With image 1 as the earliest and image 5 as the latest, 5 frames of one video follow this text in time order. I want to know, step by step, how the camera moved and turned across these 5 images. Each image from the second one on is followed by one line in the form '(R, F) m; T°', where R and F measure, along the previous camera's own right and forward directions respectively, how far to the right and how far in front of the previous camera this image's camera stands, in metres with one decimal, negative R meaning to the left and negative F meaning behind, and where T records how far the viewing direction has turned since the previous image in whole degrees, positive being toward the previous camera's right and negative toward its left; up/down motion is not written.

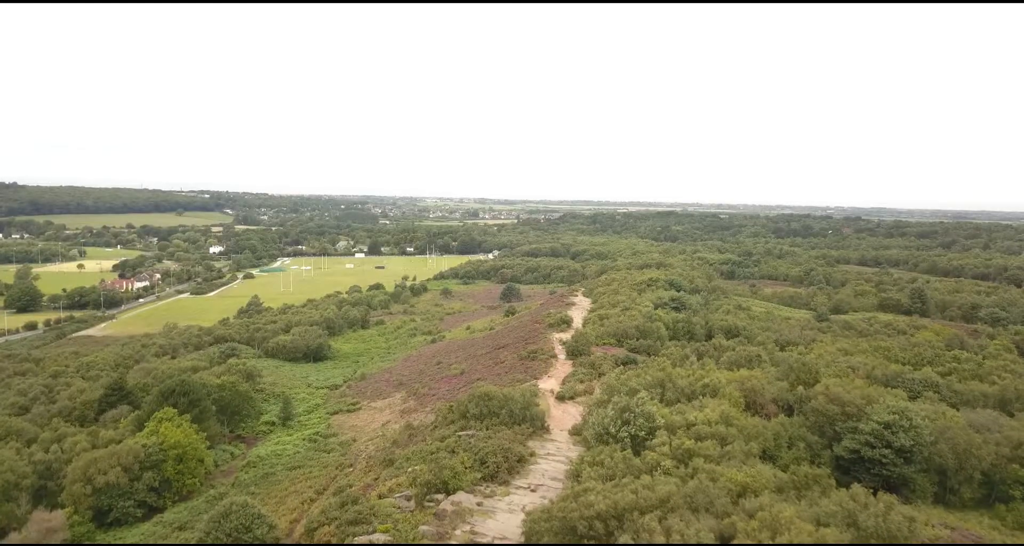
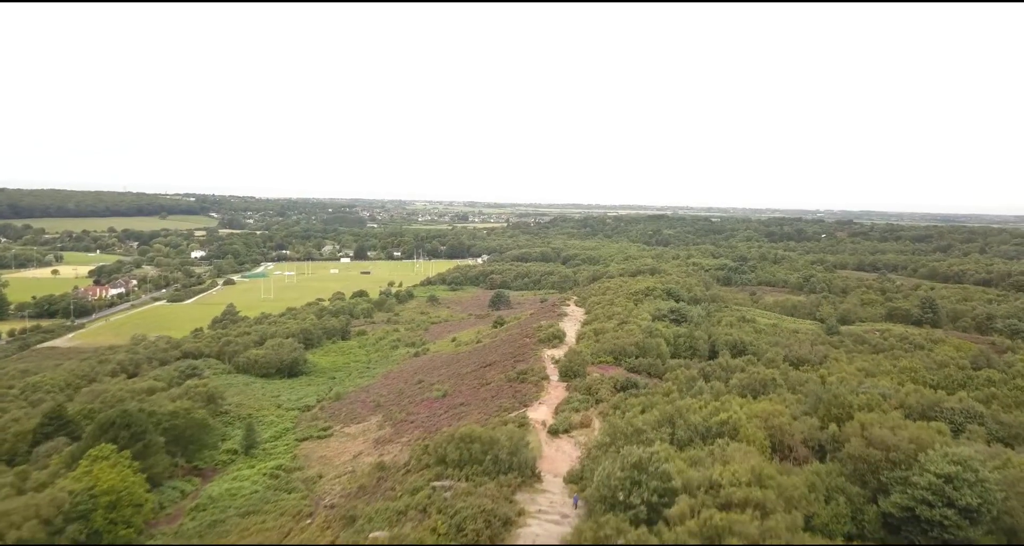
(+0.1, +2.1) m; +1°
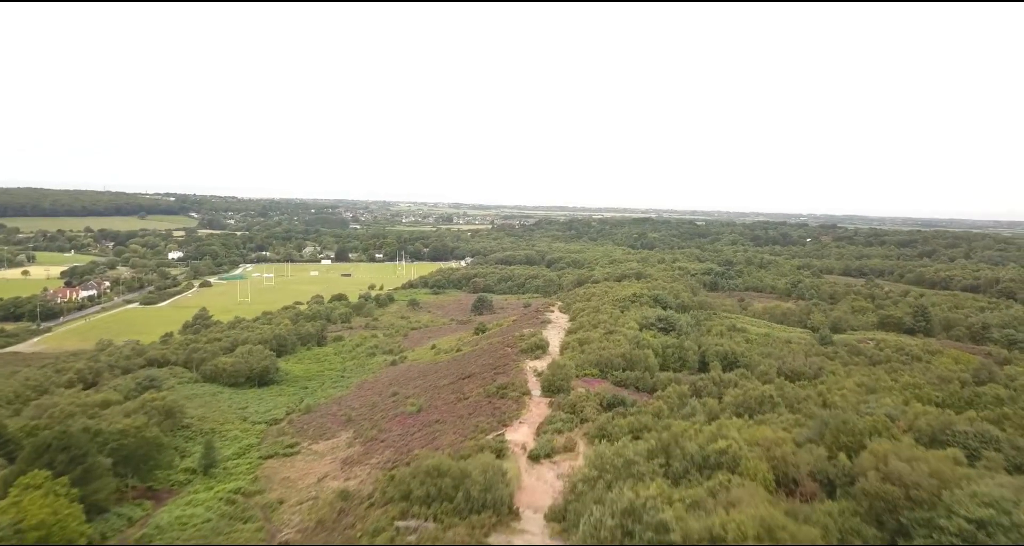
(+0.1, +1.2) m; +1°
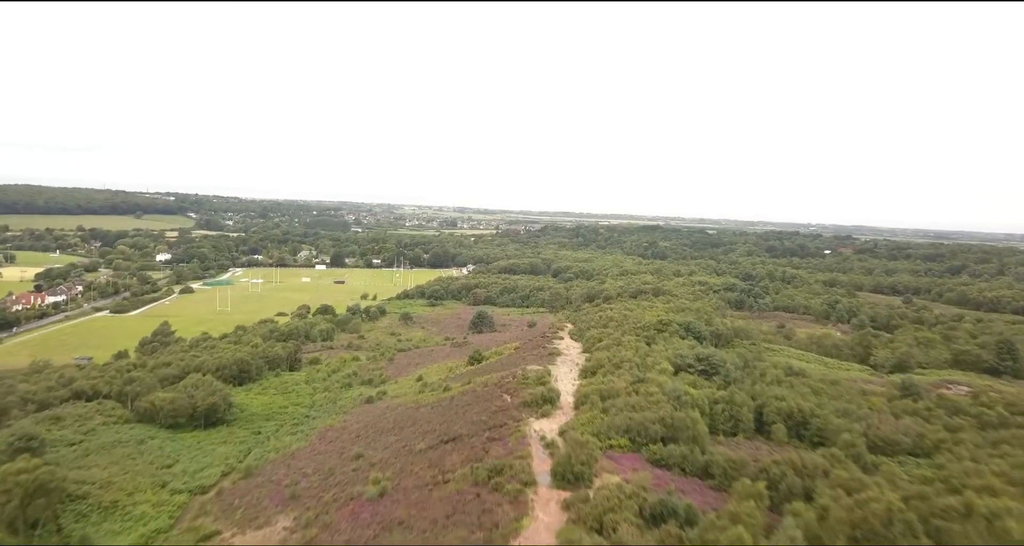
(+0.1, +5.4) m; 0°
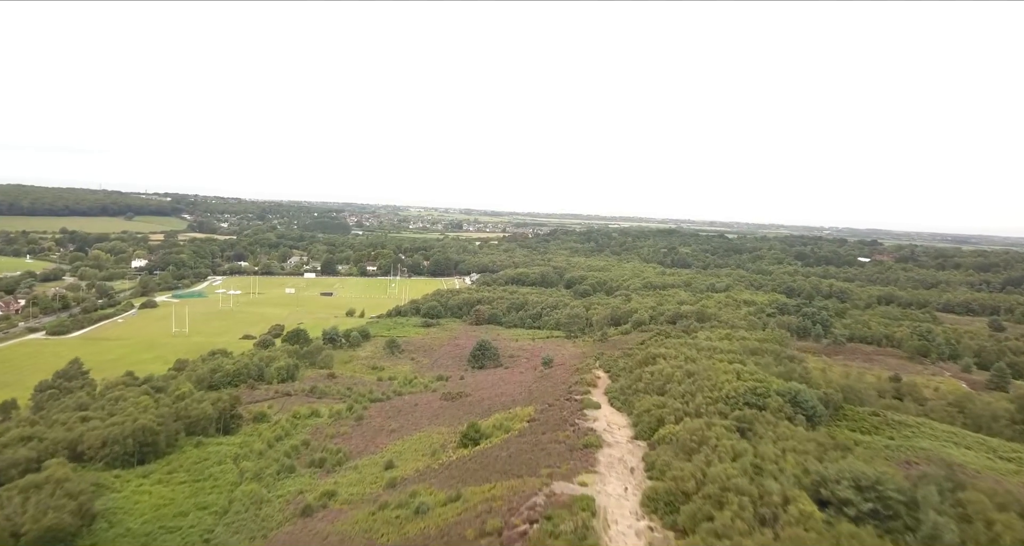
(-0.2, +9.2) m; -1°
